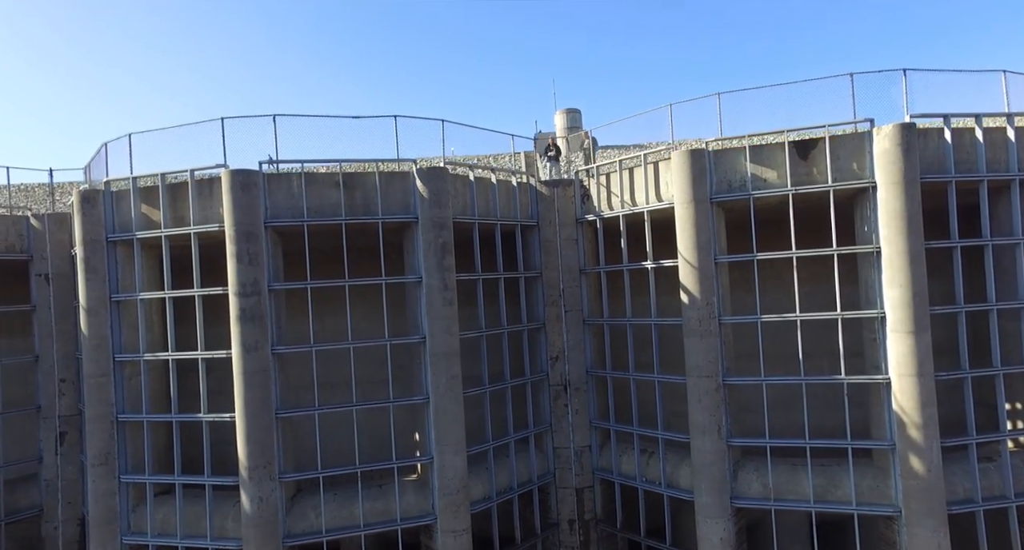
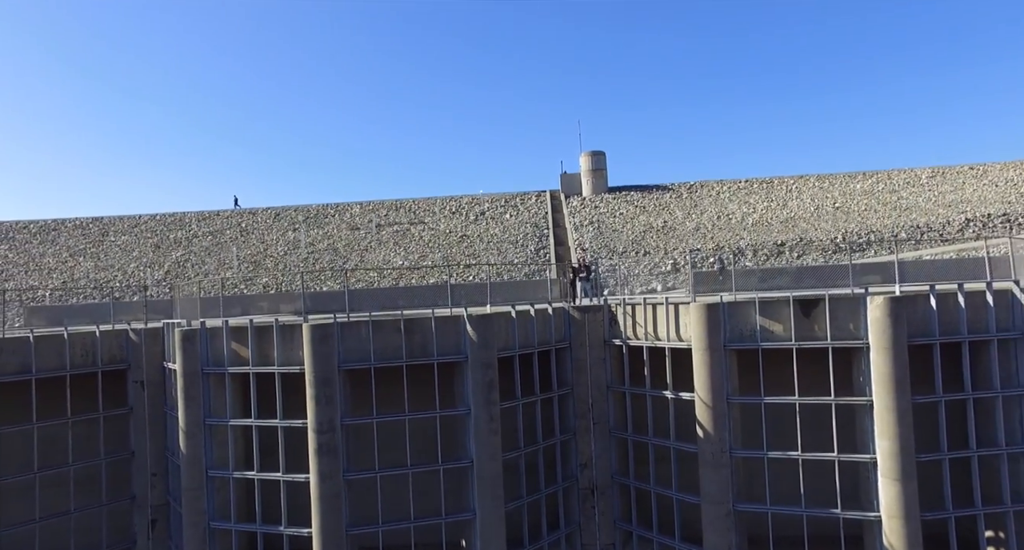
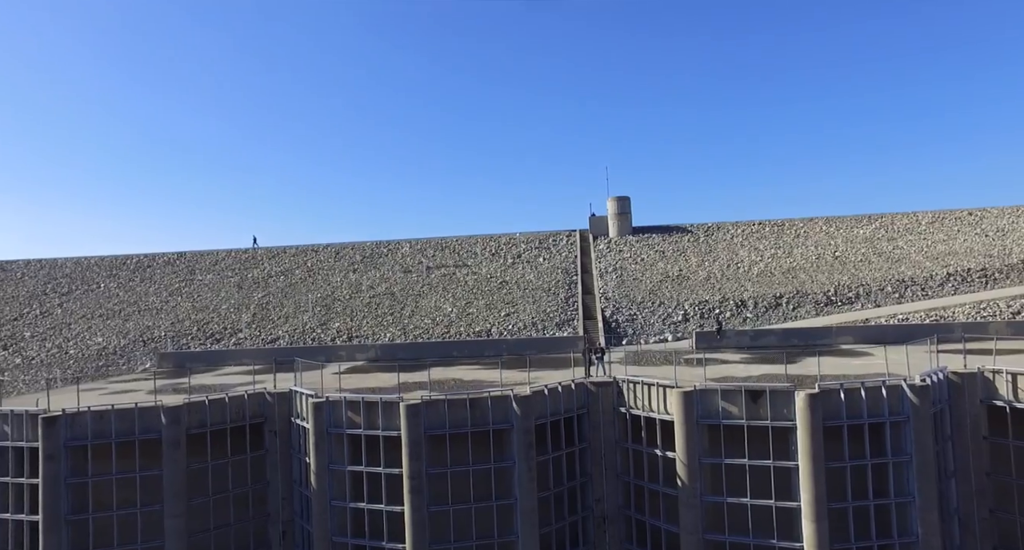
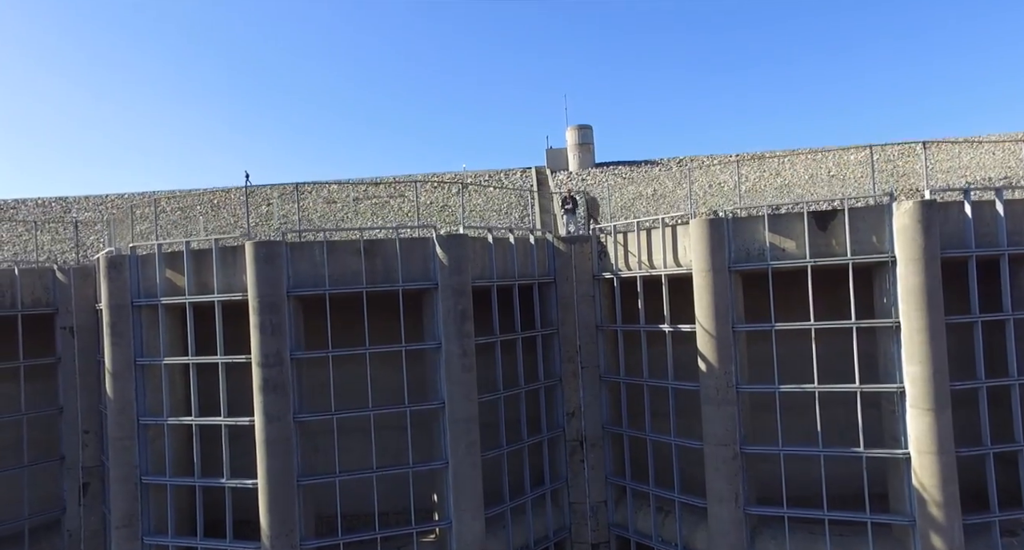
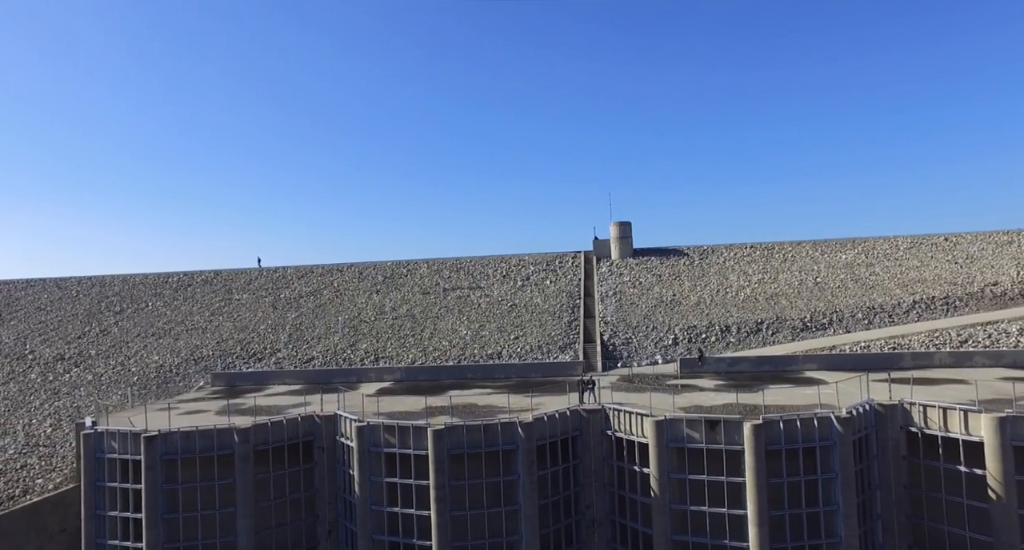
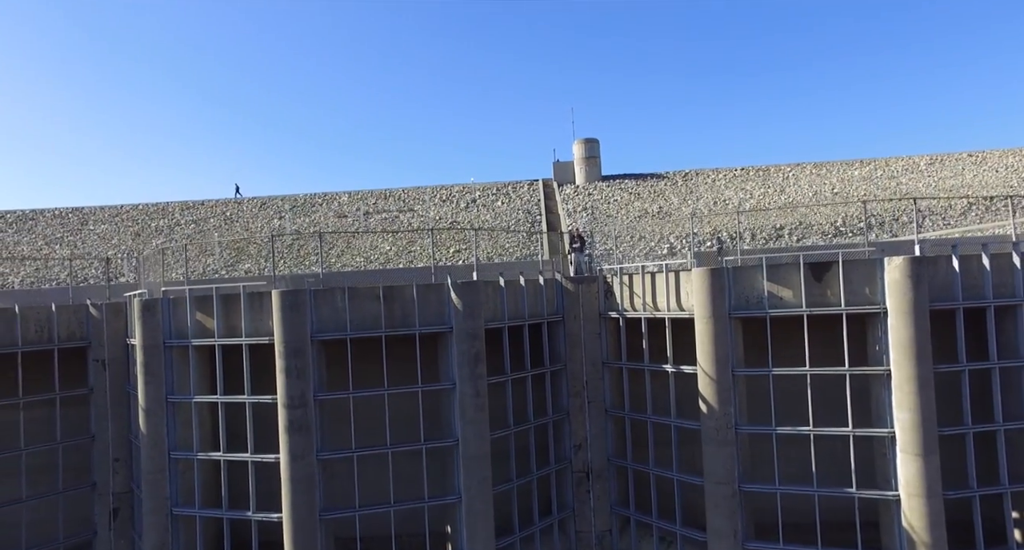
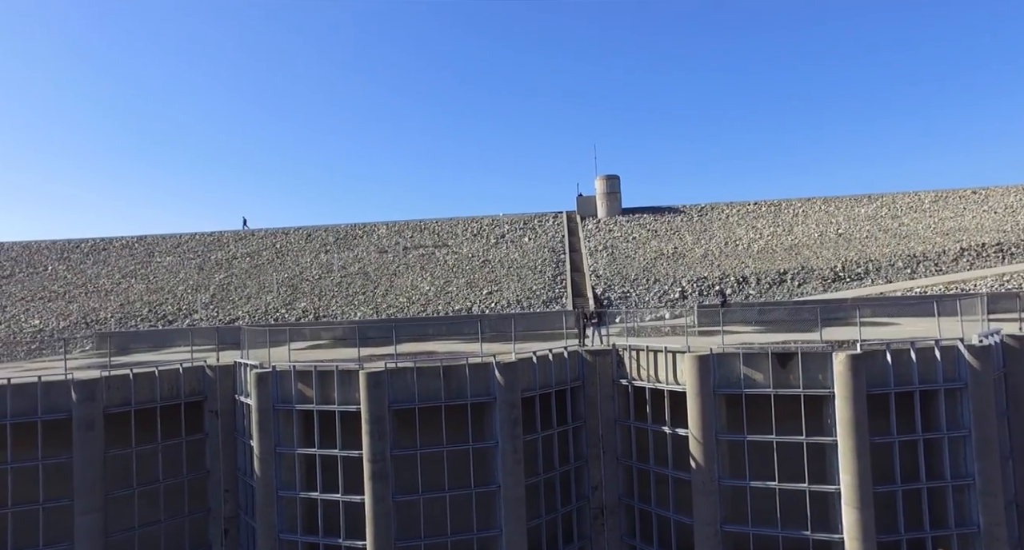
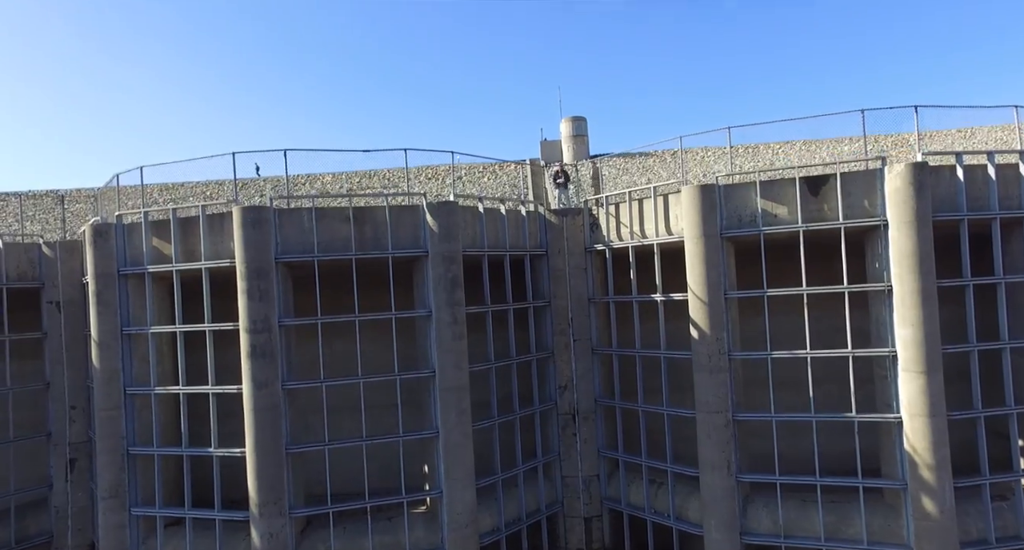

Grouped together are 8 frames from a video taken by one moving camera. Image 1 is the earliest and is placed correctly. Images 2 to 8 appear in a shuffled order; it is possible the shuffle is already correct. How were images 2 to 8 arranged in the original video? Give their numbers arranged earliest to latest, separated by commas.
8, 4, 6, 2, 7, 3, 5
